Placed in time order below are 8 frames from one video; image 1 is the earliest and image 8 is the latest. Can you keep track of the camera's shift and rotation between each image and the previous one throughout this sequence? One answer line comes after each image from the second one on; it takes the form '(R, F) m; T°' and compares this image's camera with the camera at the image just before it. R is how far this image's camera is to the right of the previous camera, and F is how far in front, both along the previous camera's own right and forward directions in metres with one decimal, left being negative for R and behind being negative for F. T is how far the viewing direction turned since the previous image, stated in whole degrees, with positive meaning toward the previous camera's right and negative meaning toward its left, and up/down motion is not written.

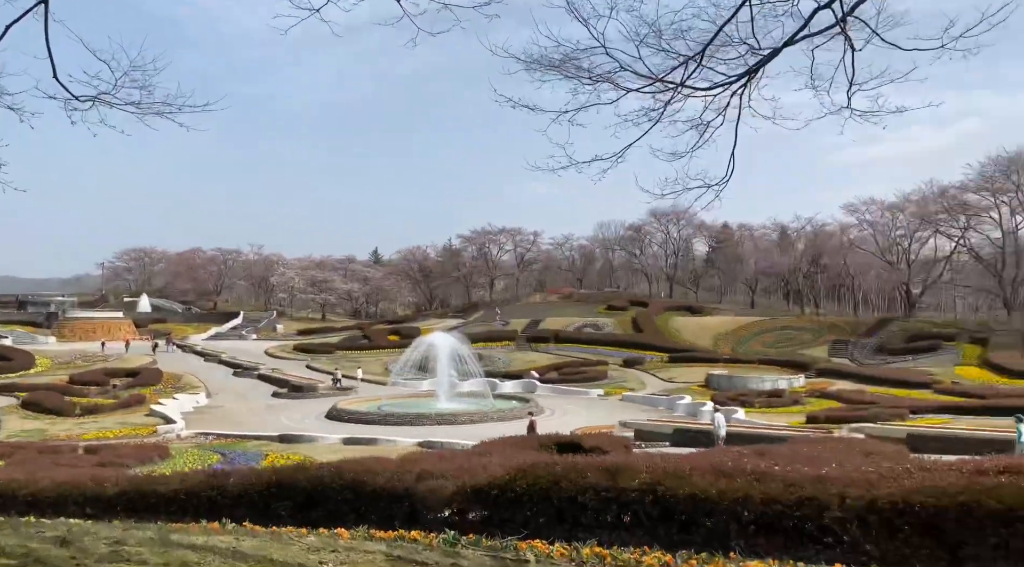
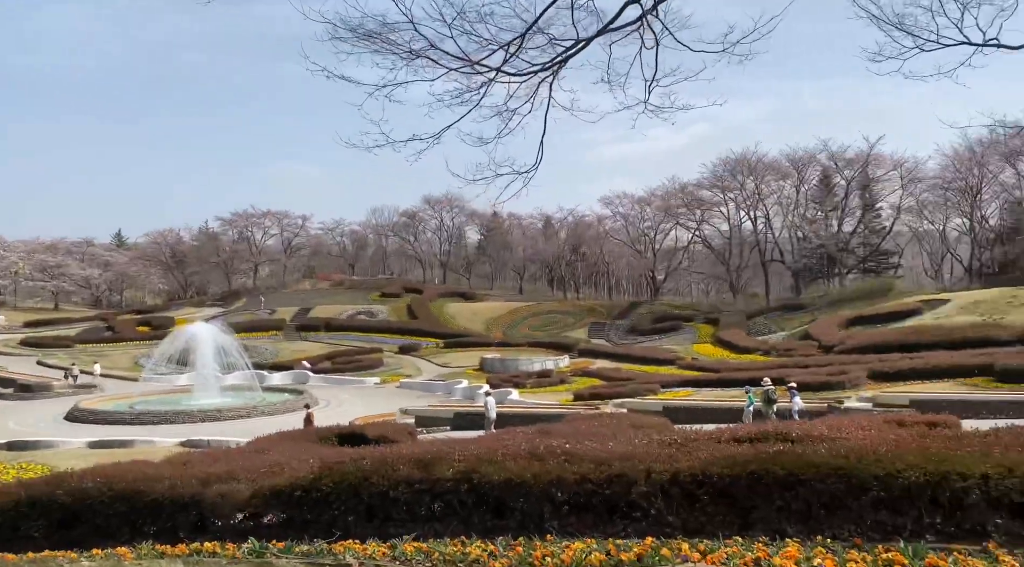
(-0.2, 0.0) m; +14°
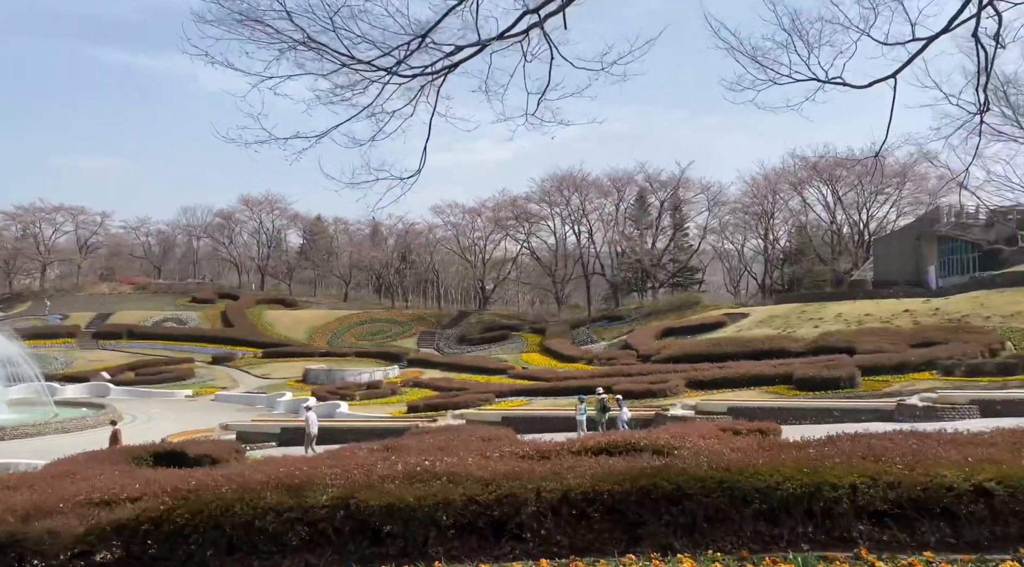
(-0.2, +0.1) m; +11°
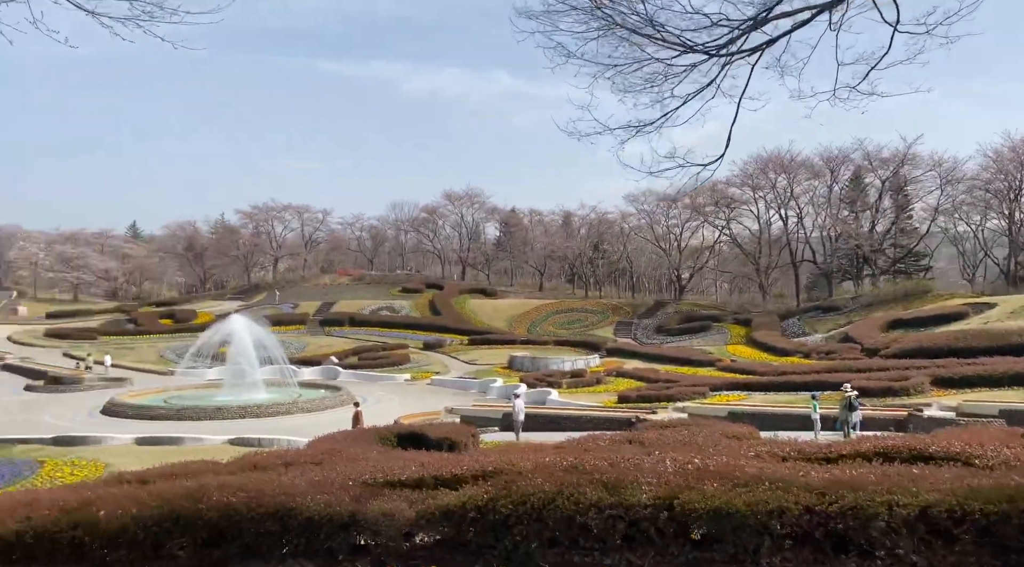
(-0.5, +0.1) m; -11°
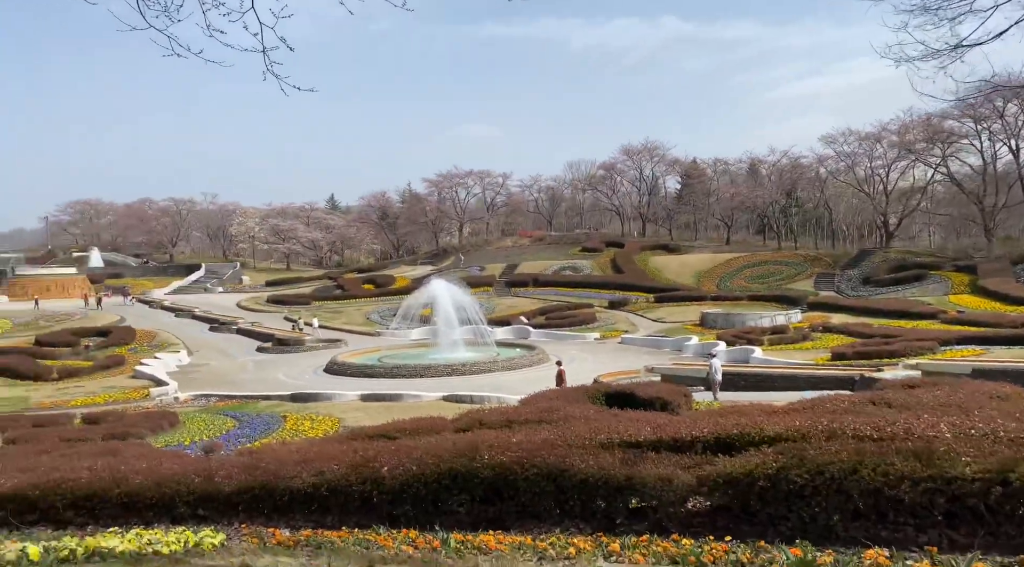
(-0.4, +0.1) m; -11°
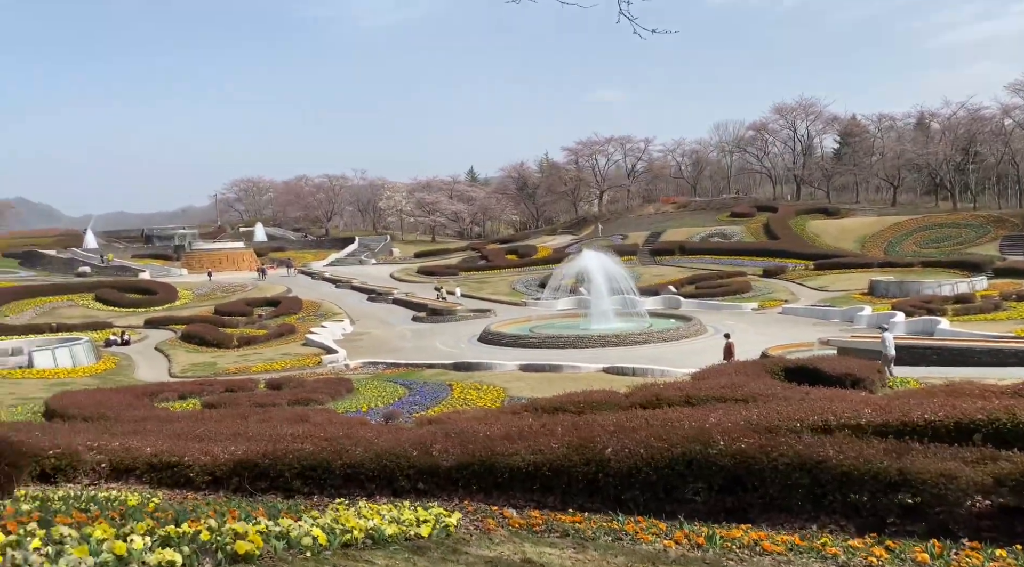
(-0.5, +0.2) m; -8°
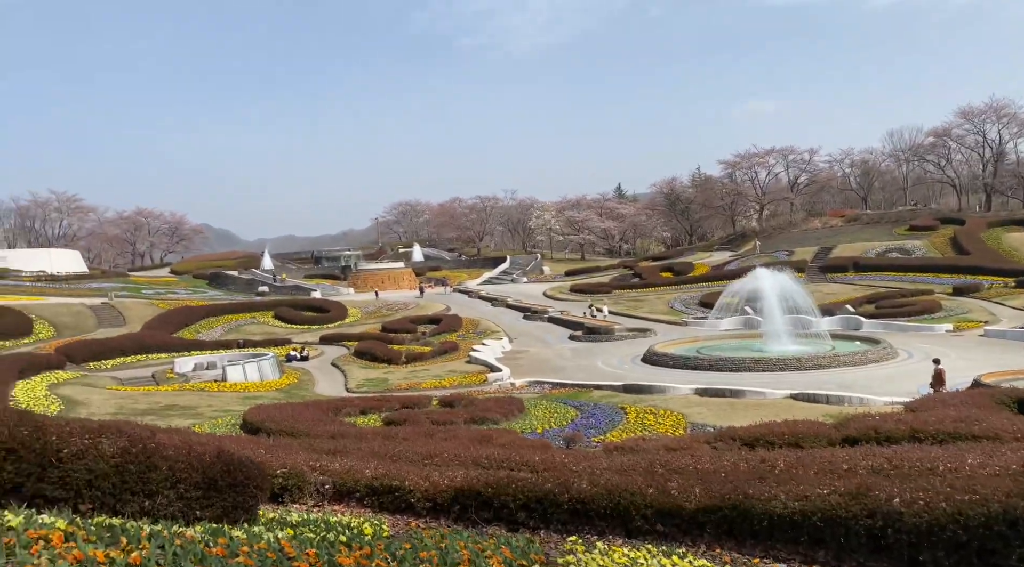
(-0.6, +0.4) m; -9°
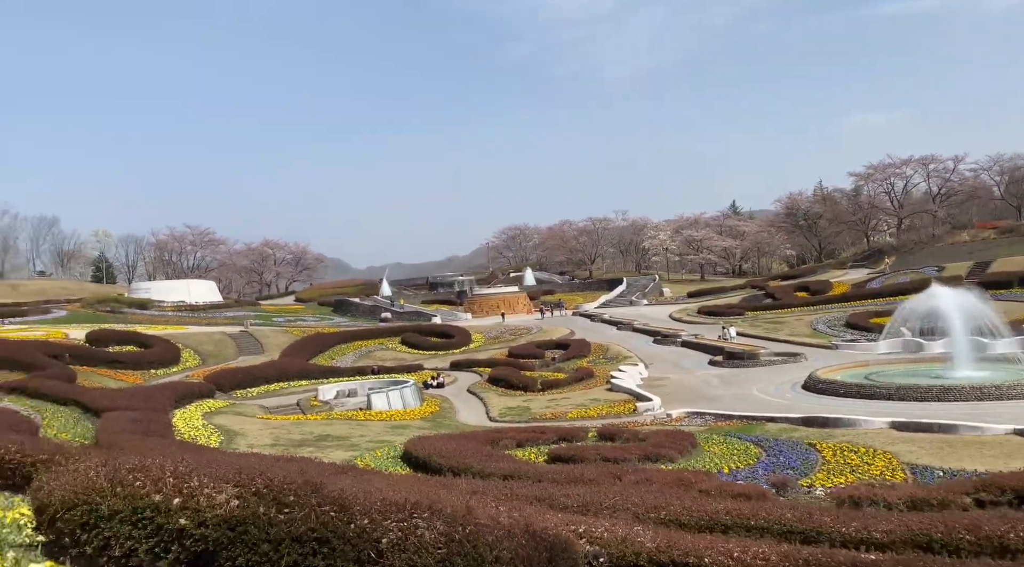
(-1.4, +1.0) m; -7°
